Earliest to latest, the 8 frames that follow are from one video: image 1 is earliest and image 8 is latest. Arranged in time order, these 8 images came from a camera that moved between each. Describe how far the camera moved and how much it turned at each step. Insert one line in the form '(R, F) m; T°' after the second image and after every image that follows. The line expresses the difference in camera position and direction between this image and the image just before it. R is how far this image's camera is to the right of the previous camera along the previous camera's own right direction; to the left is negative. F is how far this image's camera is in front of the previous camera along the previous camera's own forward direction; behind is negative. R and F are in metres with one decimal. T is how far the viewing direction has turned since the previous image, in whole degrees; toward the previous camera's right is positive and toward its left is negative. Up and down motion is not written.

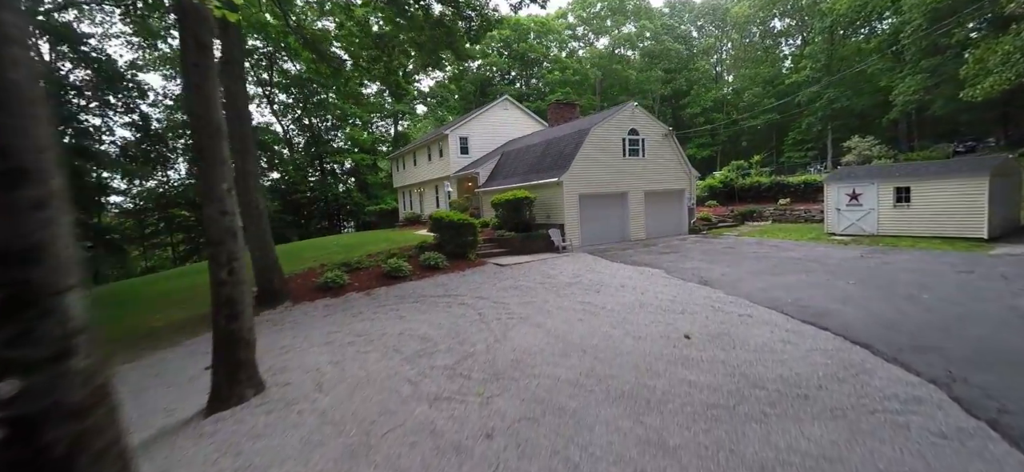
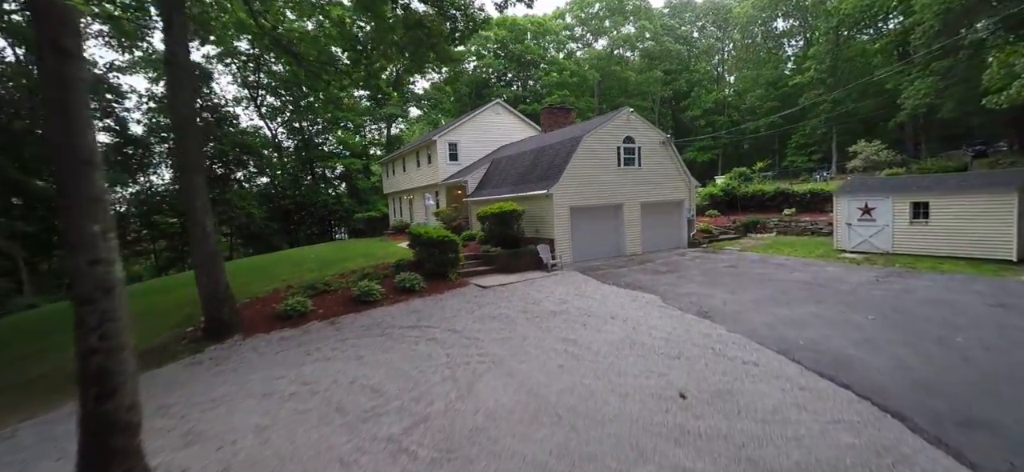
(+0.5, +0.9) m; 0°
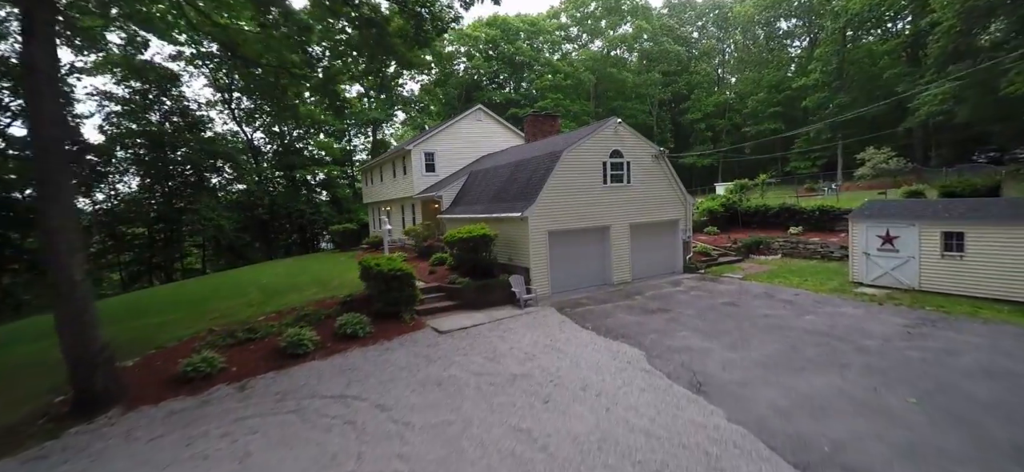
(+0.9, +1.6) m; 0°
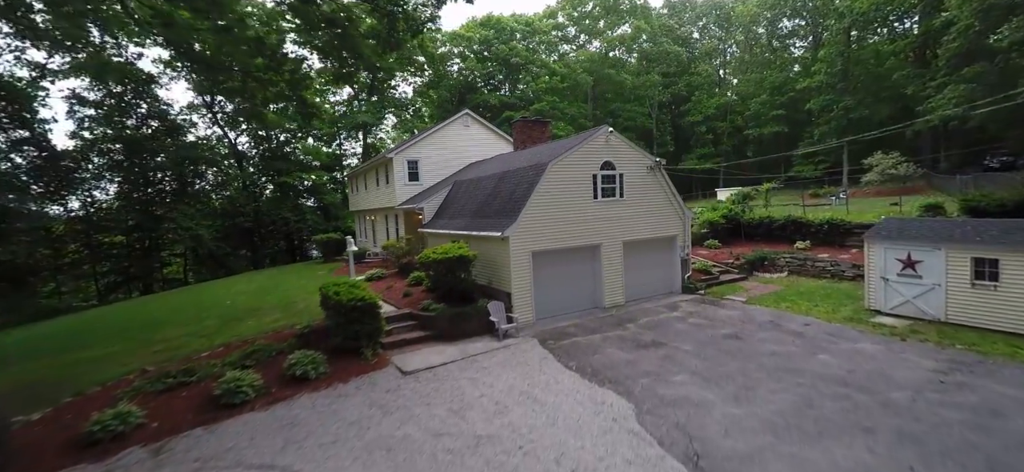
(+0.5, +1.1) m; 0°
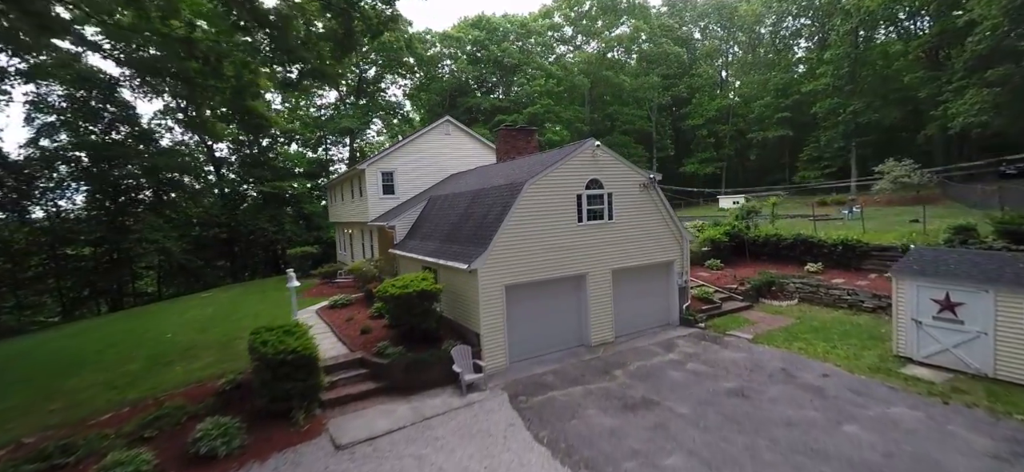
(+0.7, +1.5) m; 0°
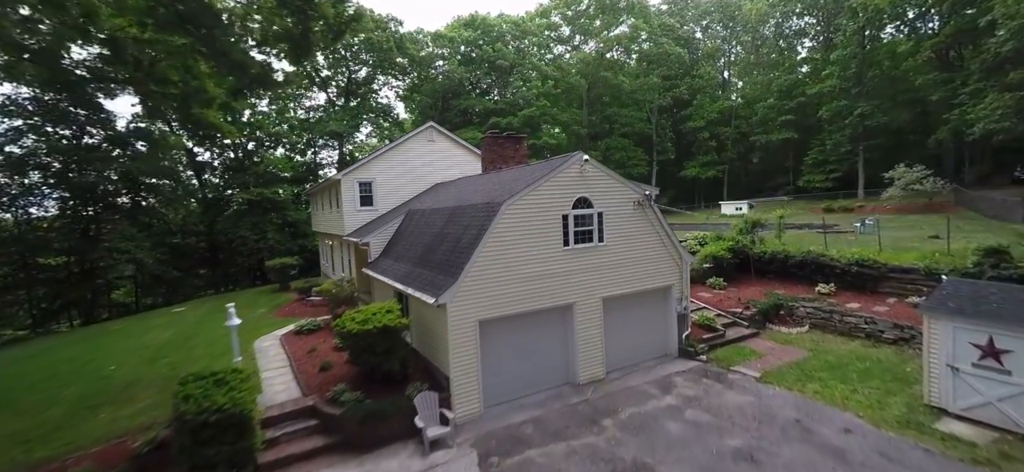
(+0.5, +1.1) m; 0°
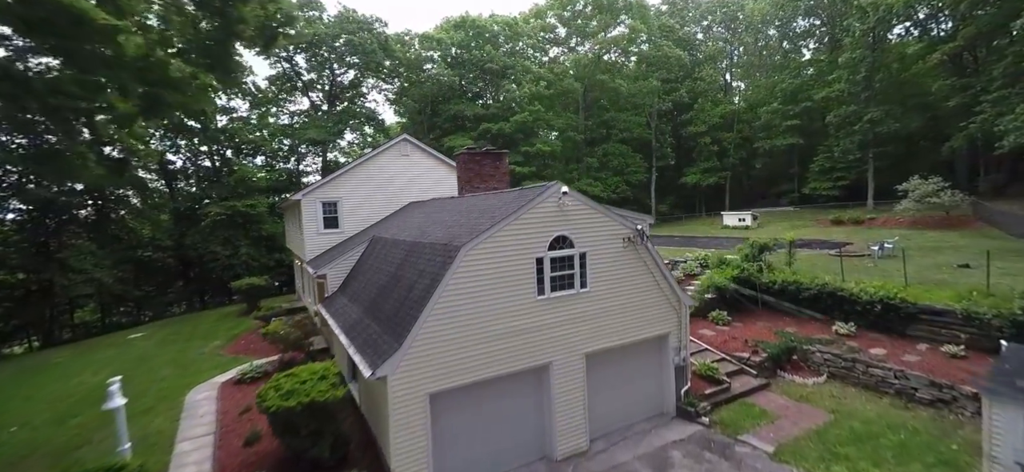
(+0.7, +1.5) m; 0°
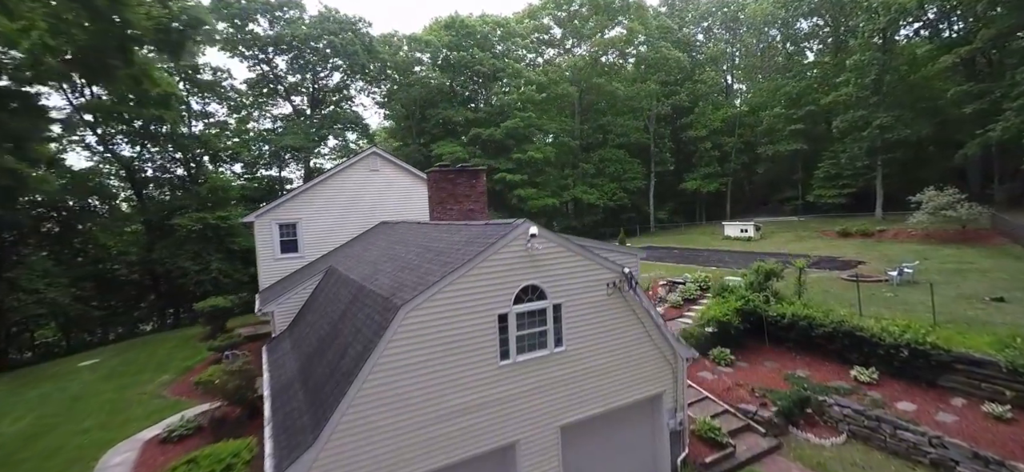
(+0.6, +1.4) m; 0°
